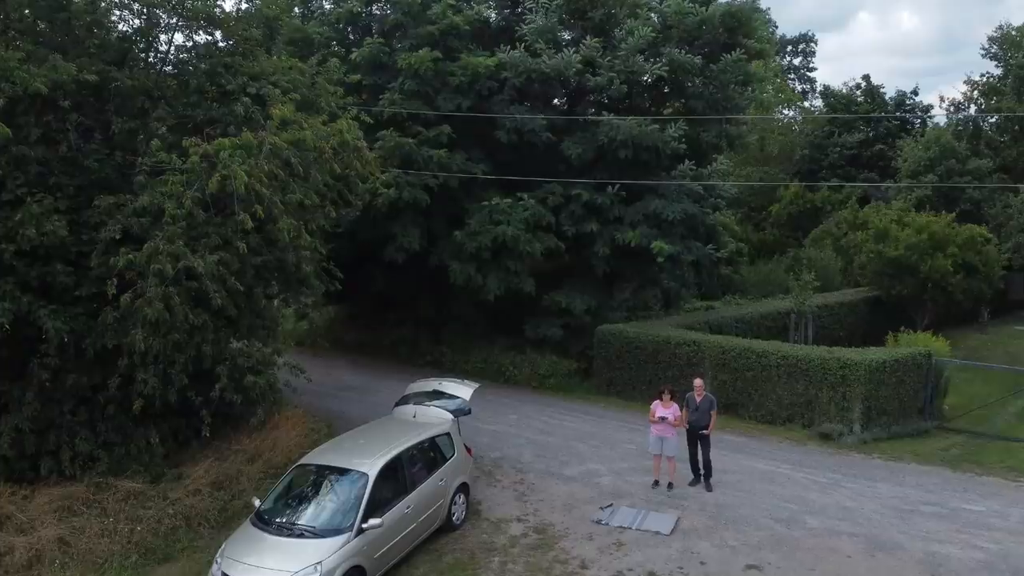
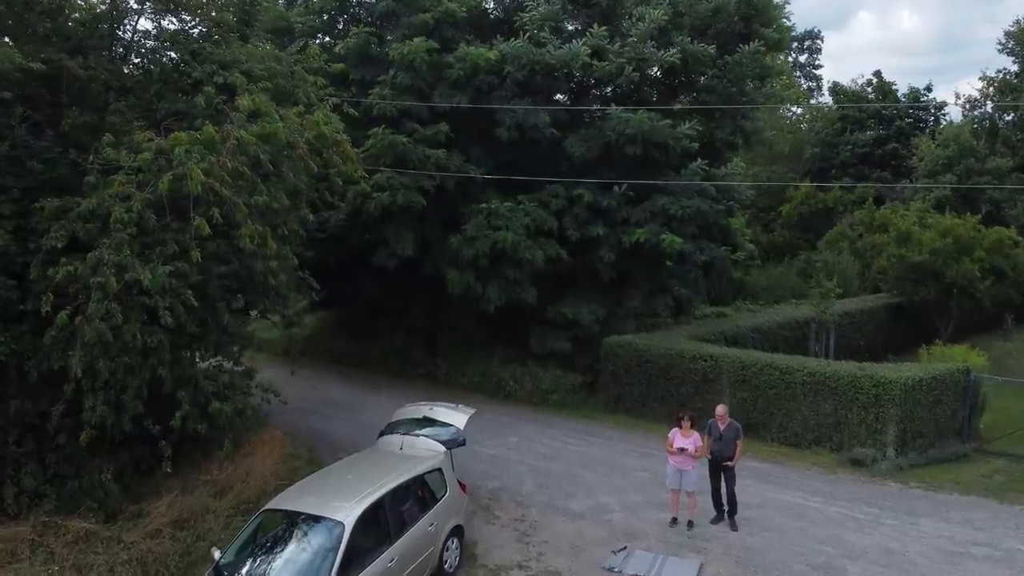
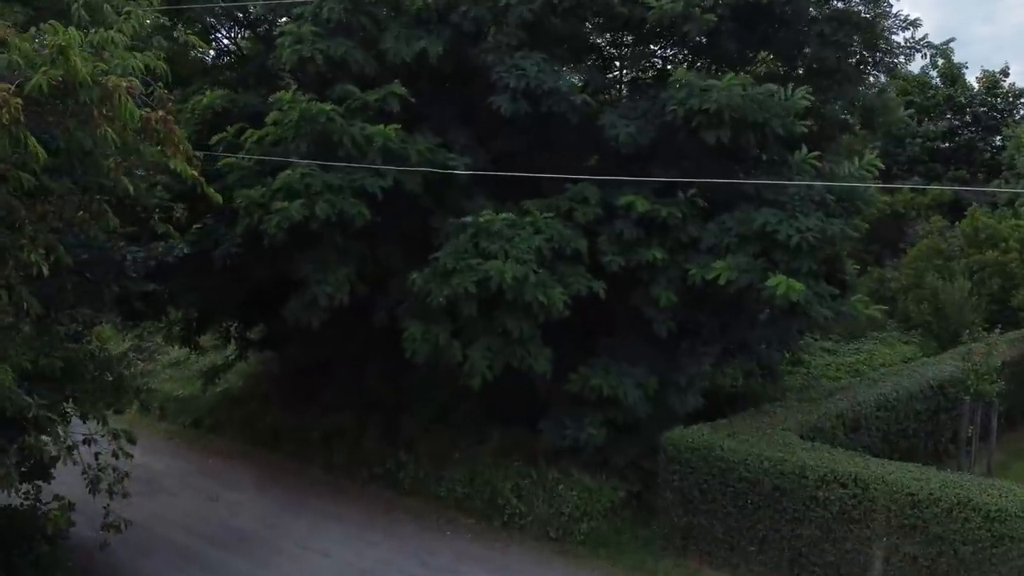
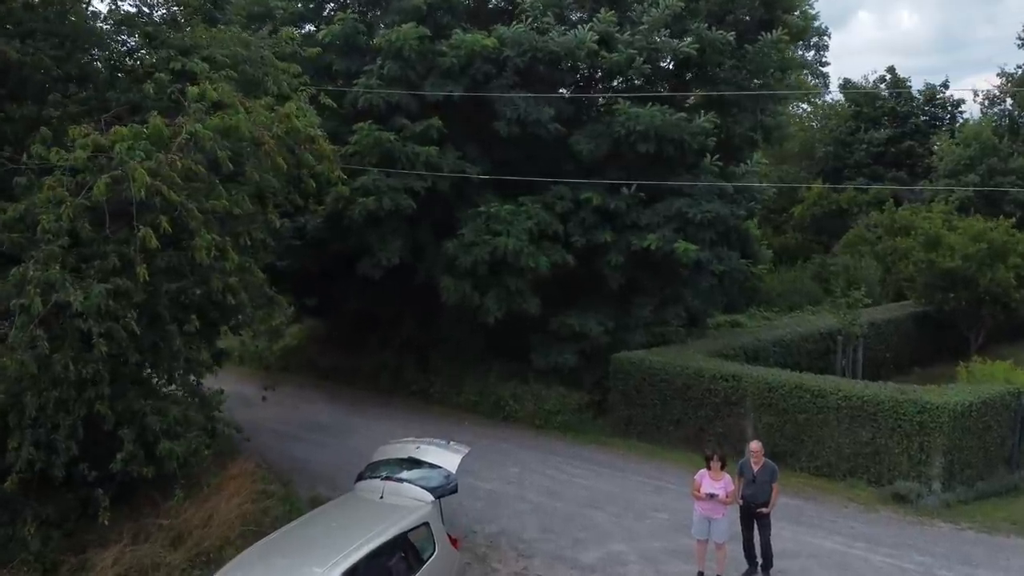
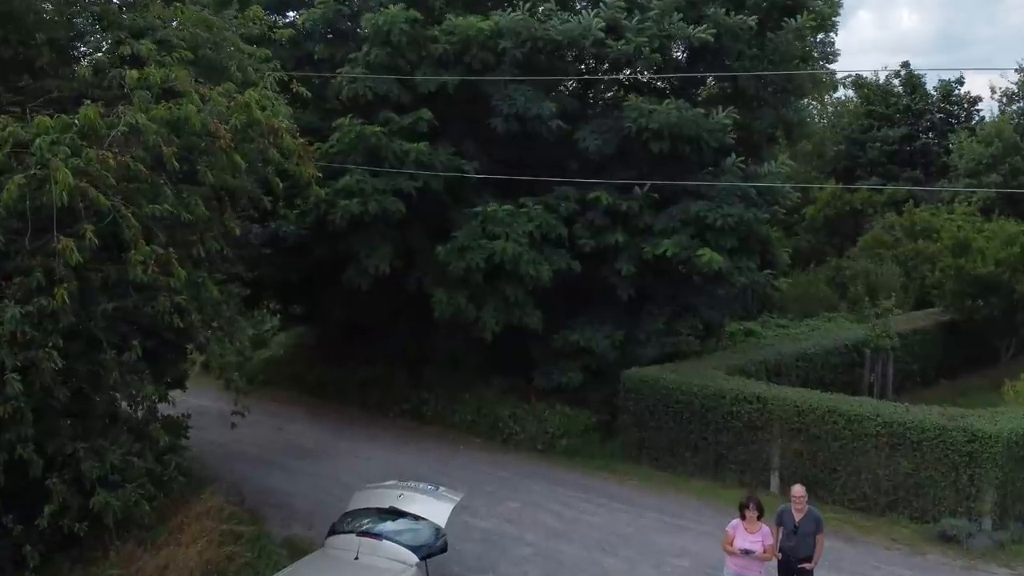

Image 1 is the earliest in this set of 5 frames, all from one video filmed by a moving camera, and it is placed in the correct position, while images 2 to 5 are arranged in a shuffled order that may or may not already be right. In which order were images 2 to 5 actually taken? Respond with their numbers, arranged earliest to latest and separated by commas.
2, 4, 5, 3
